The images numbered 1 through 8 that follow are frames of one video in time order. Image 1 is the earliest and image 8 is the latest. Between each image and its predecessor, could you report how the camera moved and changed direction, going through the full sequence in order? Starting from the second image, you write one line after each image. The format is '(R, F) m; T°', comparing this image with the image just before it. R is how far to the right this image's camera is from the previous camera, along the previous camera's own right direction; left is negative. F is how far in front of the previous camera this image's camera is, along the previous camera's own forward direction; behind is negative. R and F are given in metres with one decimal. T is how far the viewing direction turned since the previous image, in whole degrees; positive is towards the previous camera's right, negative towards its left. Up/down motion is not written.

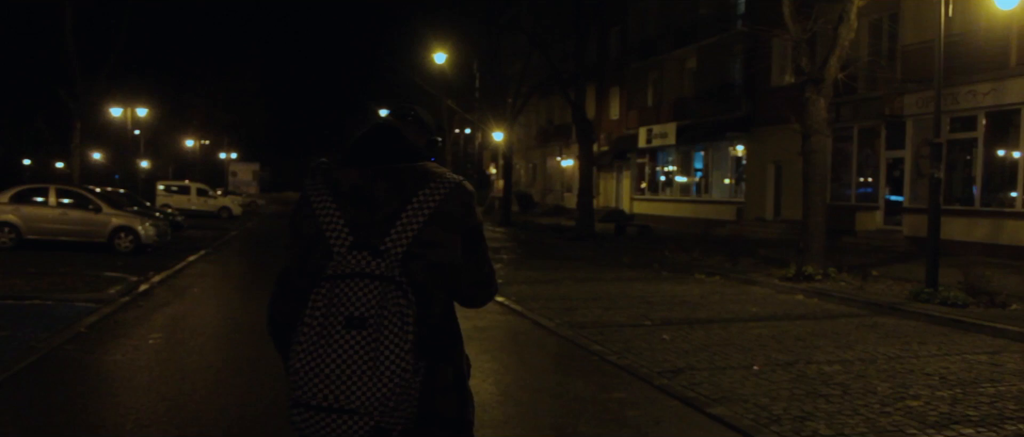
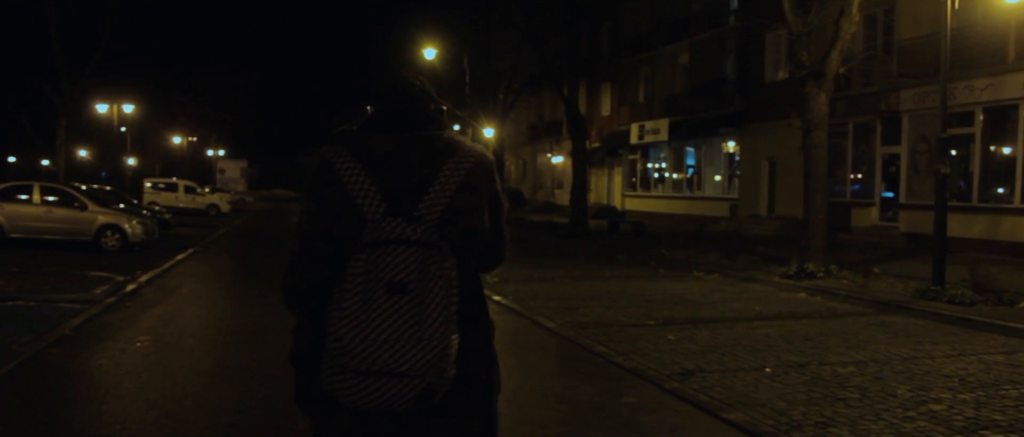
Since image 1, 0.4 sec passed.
(-0.1, +0.3) m; +1°
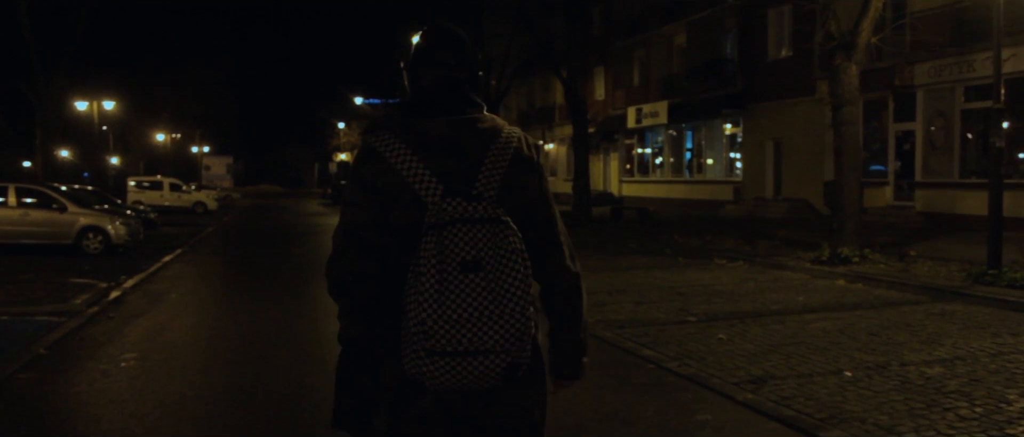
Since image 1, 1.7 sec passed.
(-0.4, +1.1) m; +1°
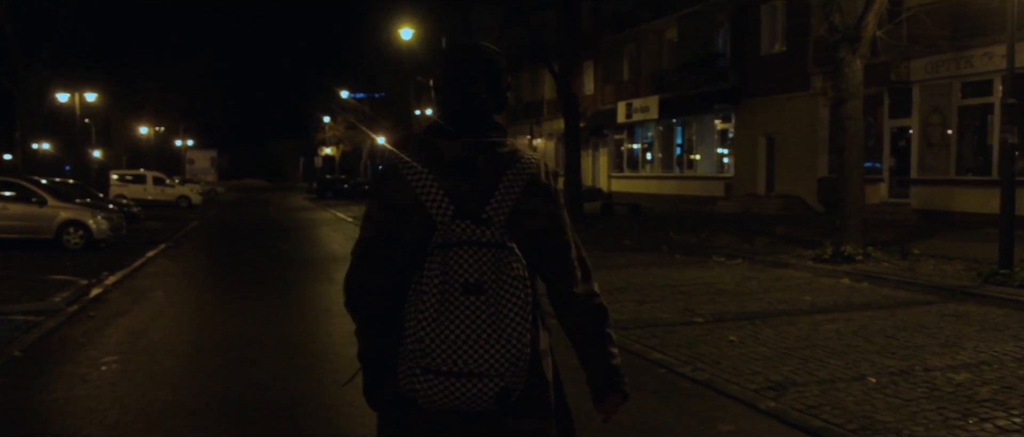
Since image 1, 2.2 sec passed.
(-0.2, +0.4) m; +1°
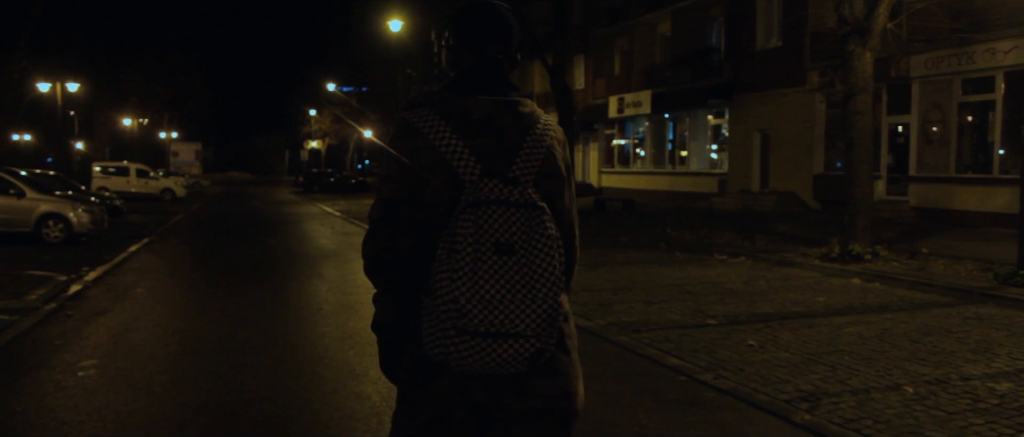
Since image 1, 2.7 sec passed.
(-0.2, +0.5) m; +1°
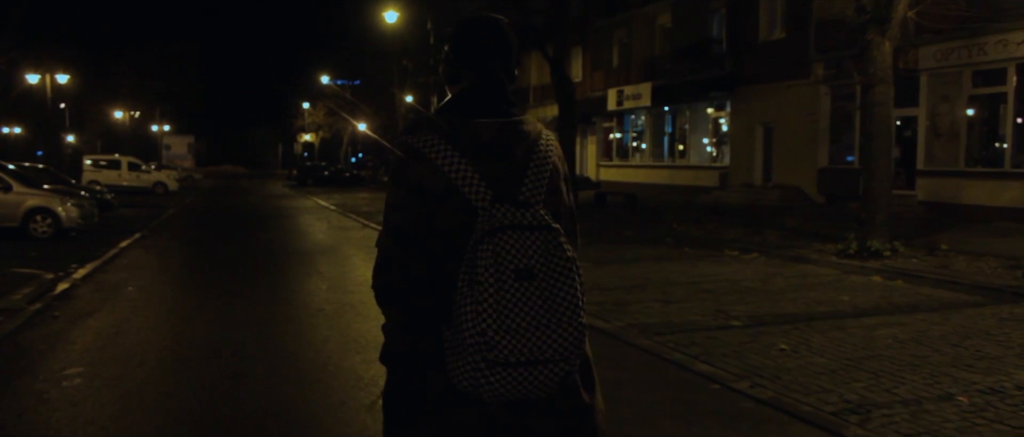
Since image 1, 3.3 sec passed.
(-0.2, +0.5) m; 0°
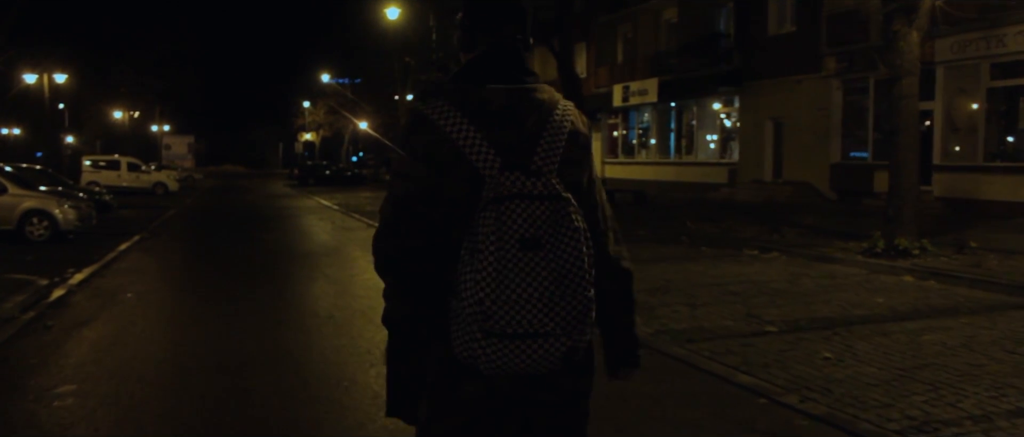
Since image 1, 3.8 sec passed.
(-0.2, +0.5) m; 0°
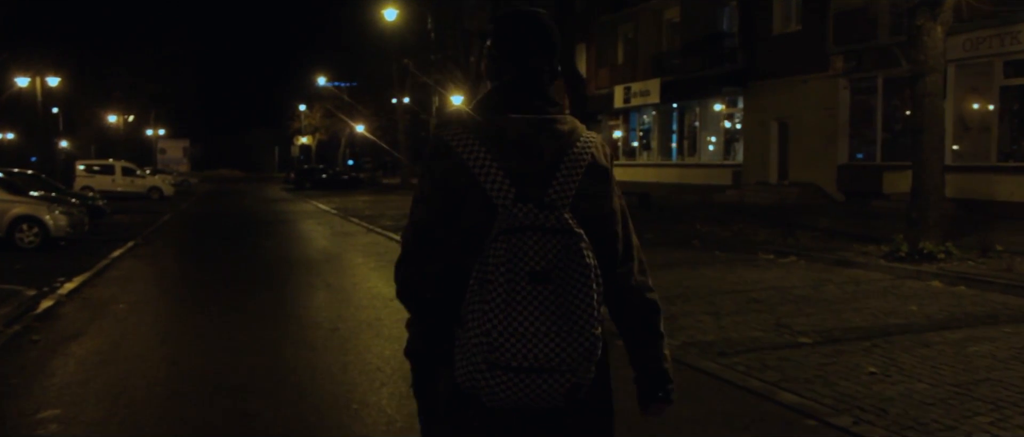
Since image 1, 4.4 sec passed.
(-0.2, +0.5) m; 0°
